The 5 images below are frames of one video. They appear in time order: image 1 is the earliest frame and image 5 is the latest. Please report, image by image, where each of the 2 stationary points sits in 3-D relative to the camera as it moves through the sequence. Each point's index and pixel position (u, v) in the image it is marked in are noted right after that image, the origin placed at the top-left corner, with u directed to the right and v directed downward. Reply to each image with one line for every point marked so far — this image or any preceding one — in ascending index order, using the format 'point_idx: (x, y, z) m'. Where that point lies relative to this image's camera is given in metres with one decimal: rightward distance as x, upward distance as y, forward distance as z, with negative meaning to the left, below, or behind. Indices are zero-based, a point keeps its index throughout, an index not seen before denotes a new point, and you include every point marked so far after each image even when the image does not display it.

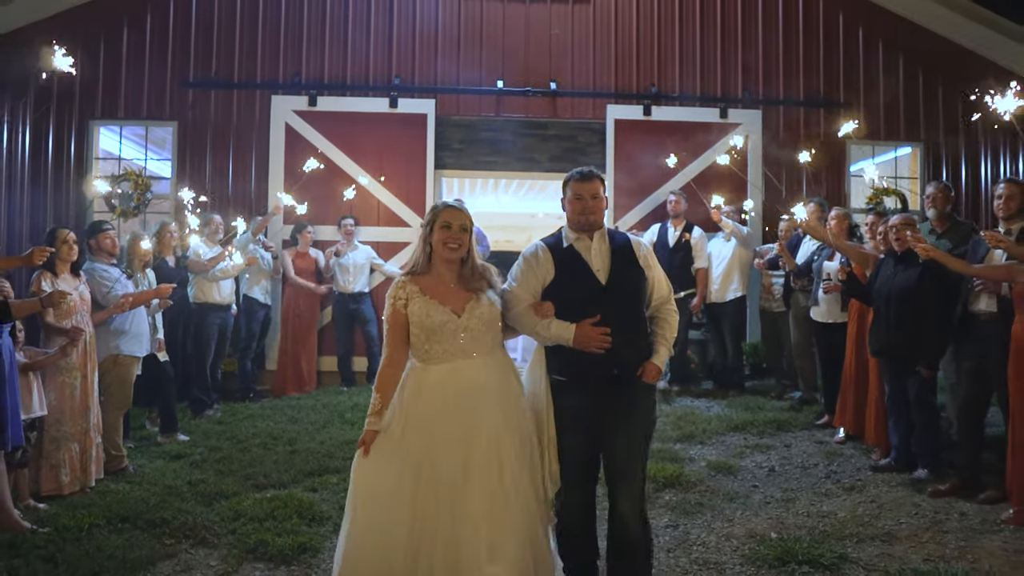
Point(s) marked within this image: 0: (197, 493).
0: (-1.9, -1.2, +4.6) m
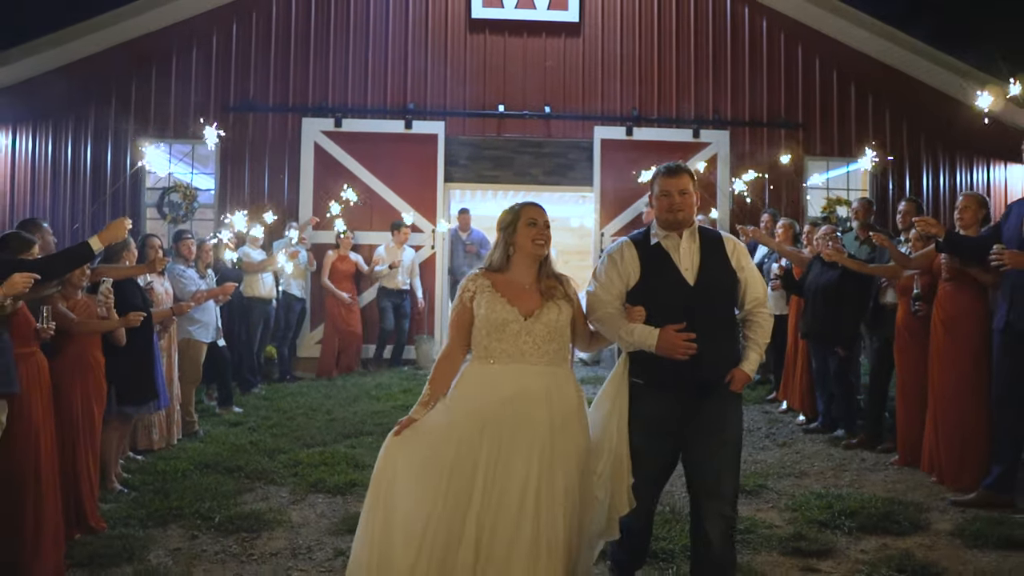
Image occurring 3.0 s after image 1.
0: (-1.9, -1.2, +5.7) m
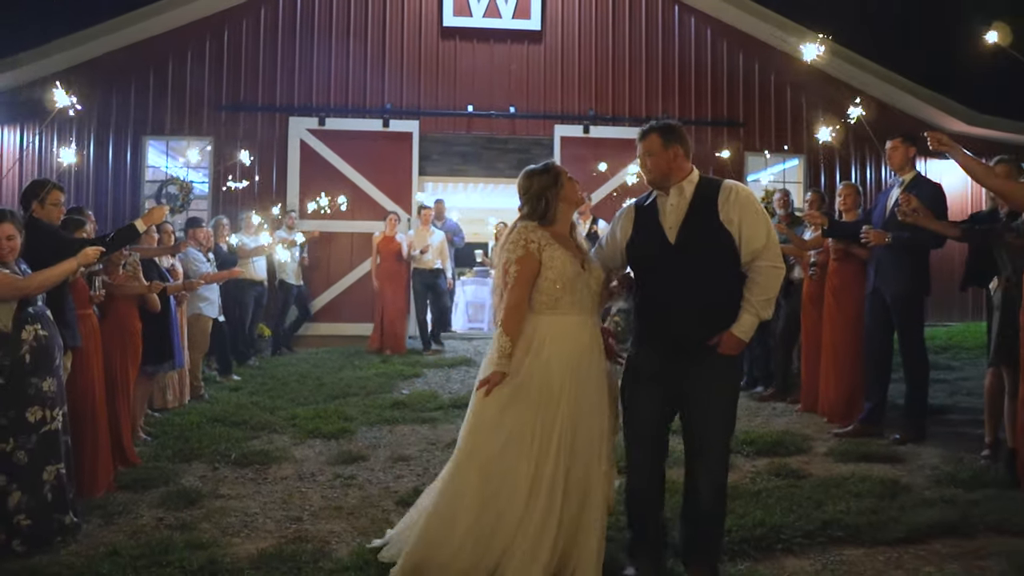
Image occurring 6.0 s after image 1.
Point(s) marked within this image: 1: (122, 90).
0: (-2.2, -1.0, +6.5) m
1: (-5.3, +2.7, +10.2) m
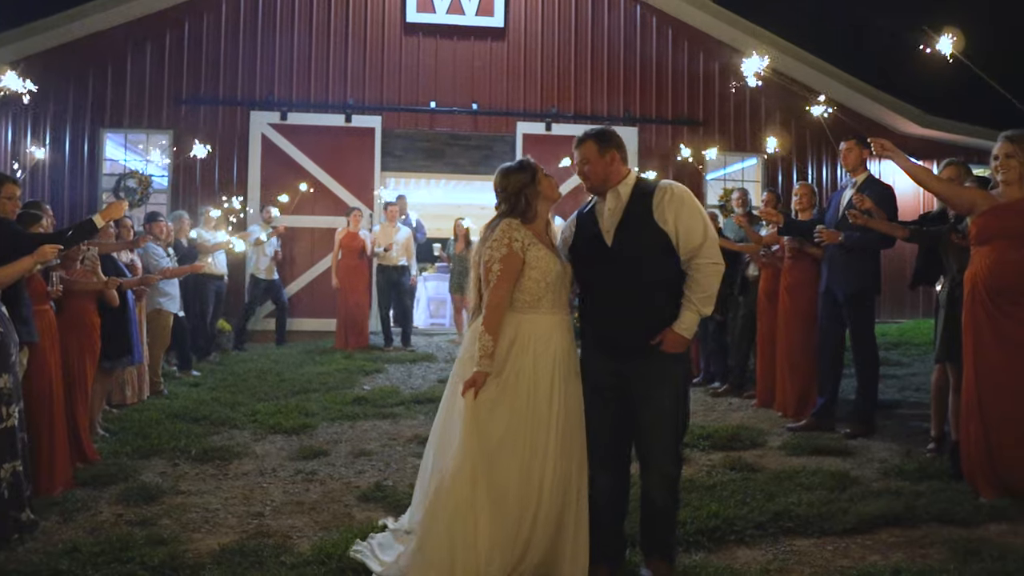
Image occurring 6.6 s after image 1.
0: (-2.5, -1.0, +6.5) m
1: (-5.7, +2.7, +10.0) m
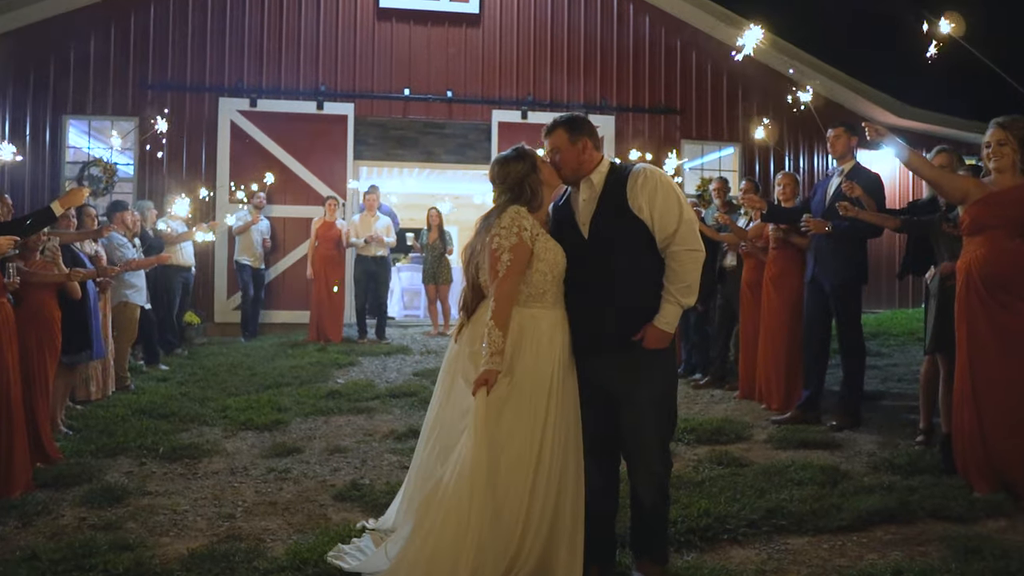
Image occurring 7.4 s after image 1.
0: (-2.7, -0.9, +6.3) m
1: (-6.0, +2.8, +9.6) m
